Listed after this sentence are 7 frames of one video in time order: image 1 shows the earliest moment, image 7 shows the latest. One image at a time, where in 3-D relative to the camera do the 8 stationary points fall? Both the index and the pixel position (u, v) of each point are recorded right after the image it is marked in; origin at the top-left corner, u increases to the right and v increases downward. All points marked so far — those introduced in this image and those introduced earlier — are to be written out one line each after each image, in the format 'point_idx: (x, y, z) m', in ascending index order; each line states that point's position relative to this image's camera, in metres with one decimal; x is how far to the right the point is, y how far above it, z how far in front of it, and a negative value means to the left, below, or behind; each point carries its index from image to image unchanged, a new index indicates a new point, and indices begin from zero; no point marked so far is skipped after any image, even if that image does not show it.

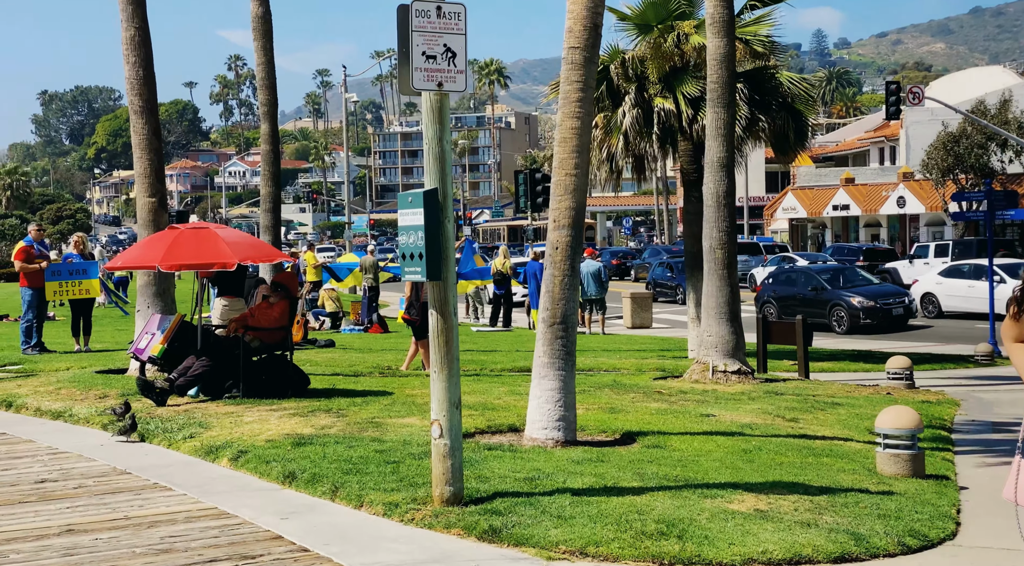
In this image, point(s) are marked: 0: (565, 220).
0: (+0.4, +0.5, +11.4) m
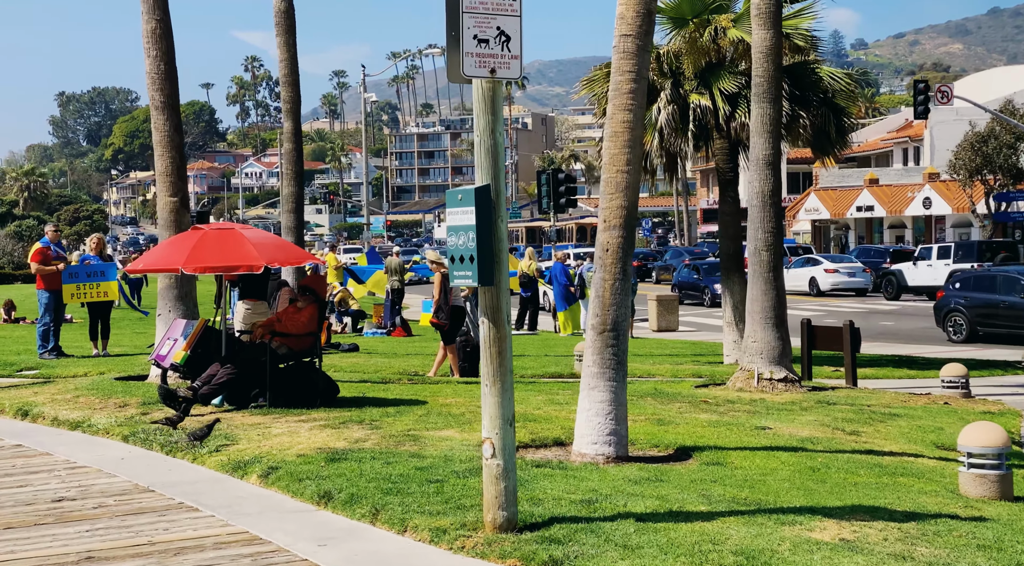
0: (+0.8, +0.5, +10.7) m
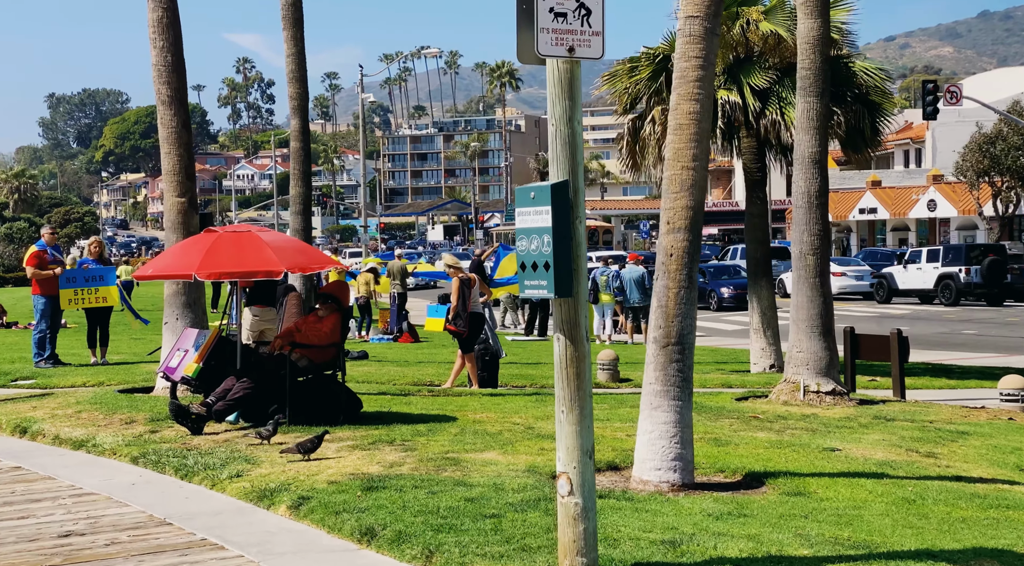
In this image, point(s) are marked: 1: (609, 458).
0: (+1.1, +0.4, +9.7) m
1: (+0.7, -1.3, +10.7) m
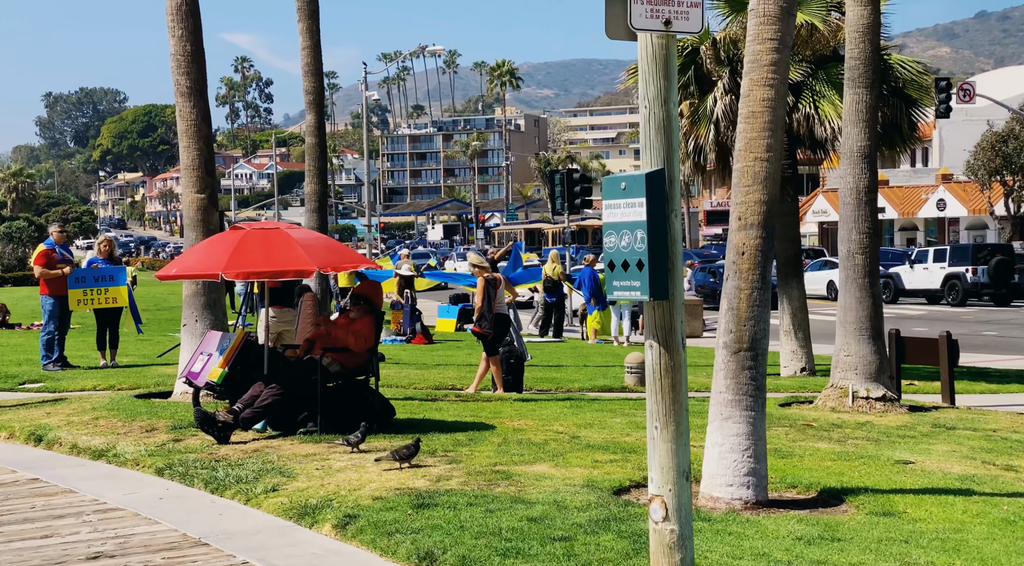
0: (+1.5, +0.4, +9.0) m
1: (+1.1, -1.3, +10.0) m
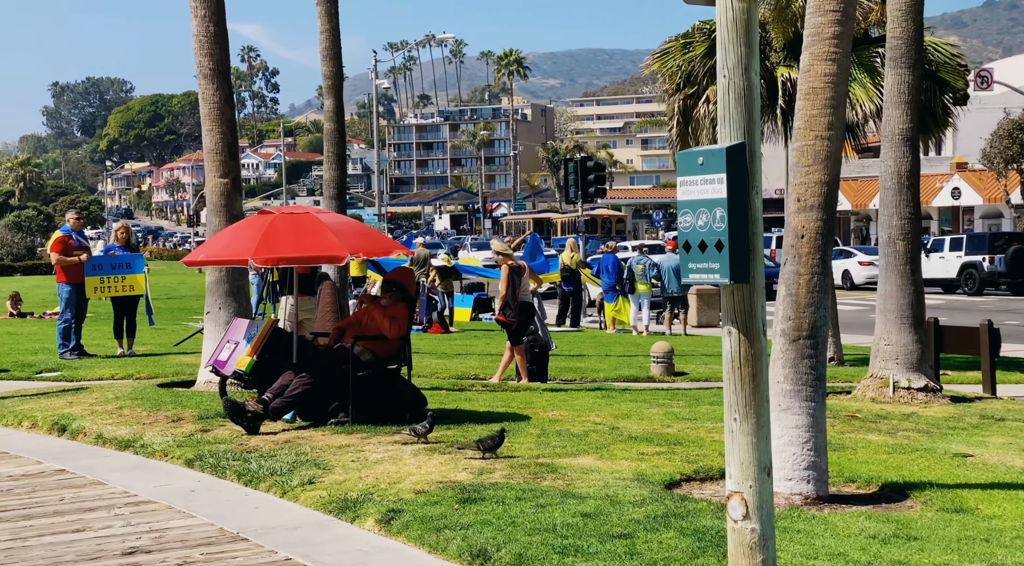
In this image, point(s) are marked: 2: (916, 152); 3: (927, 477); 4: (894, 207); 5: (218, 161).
0: (+1.8, +0.5, +8.6) m
1: (+1.4, -1.2, +9.6) m
2: (+4.1, +1.3, +14.6) m
3: (+2.6, -1.2, +9.1) m
4: (+3.9, +0.8, +14.5) m
5: (-2.9, +1.2, +14.3) m
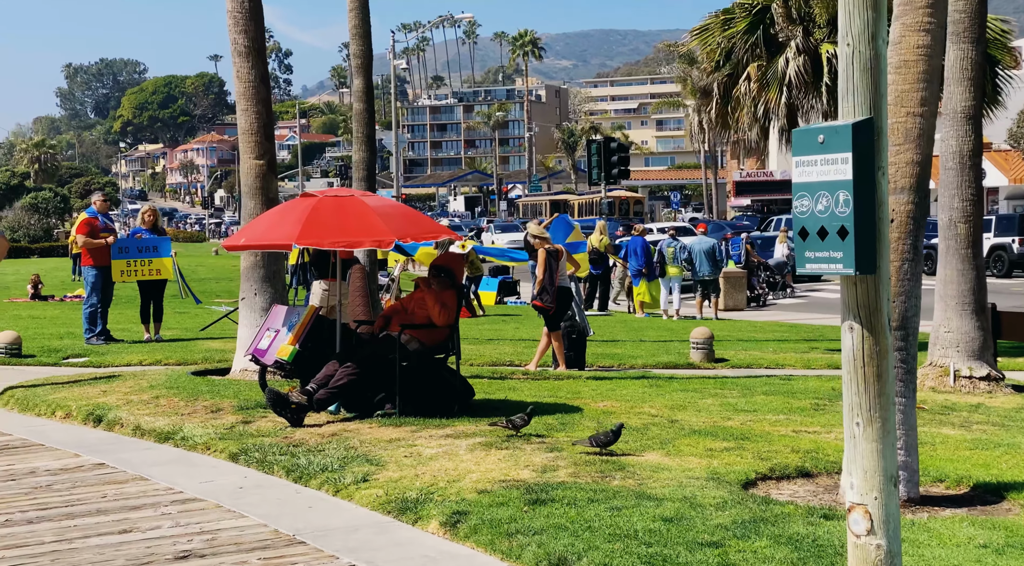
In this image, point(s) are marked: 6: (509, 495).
0: (+2.2, +0.6, +8.1) m
1: (+1.8, -1.1, +9.0) m
2: (+4.6, +1.5, +14.0) m
3: (+3.0, -1.1, +8.5) m
4: (+4.3, +0.9, +14.0) m
5: (-2.5, +1.4, +13.8) m
6: (0.0, -1.2, +8.1) m
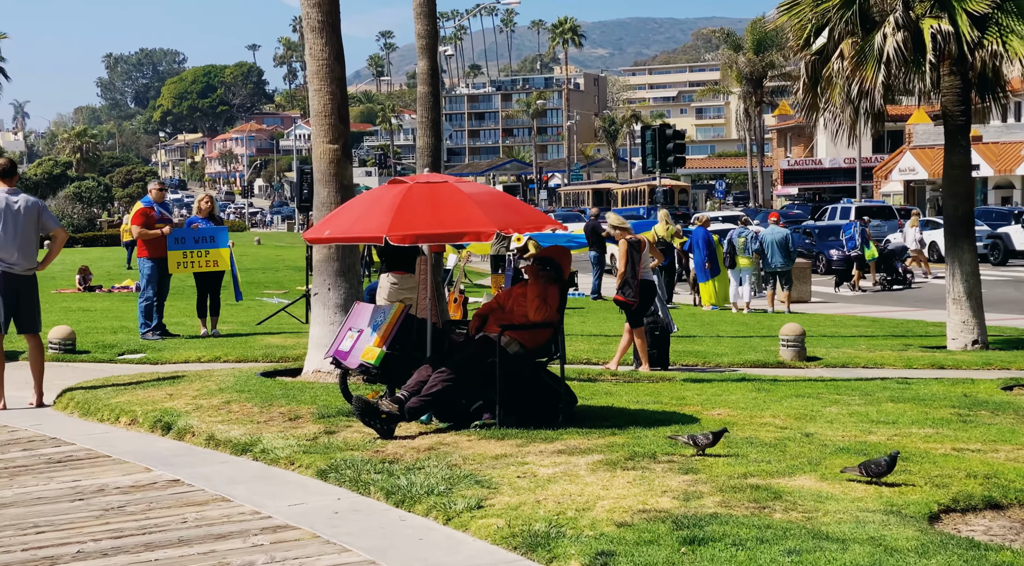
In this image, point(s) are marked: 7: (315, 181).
0: (+2.9, +0.6, +6.8) m
1: (+2.5, -1.1, +7.8) m
2: (+5.5, +1.5, +12.7) m
3: (+3.8, -1.1, +7.3) m
4: (+5.2, +1.0, +12.7) m
5: (-1.6, +1.4, +12.6) m
6: (+0.7, -1.2, +6.9) m
7: (-1.8, +0.9, +12.8) m
